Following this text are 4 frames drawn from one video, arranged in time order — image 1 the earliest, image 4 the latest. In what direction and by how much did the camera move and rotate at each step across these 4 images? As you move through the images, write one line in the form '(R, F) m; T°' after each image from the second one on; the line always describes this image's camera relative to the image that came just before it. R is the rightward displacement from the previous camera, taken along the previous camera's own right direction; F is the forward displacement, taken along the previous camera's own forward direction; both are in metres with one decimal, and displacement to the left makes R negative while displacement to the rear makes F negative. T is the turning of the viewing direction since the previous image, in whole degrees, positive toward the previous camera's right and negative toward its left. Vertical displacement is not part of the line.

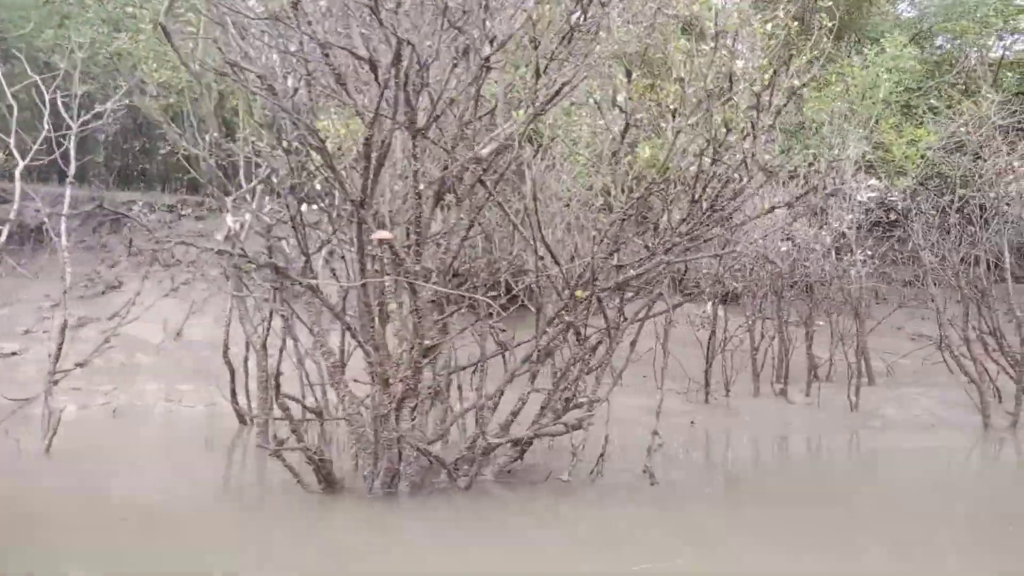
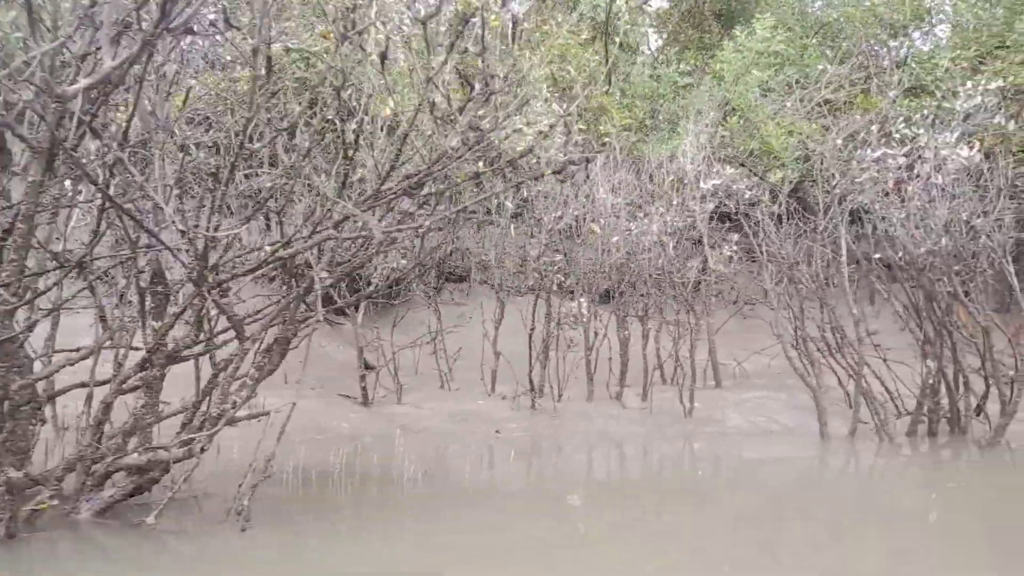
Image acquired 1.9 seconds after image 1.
(+1.6, +0.9) m; +4°
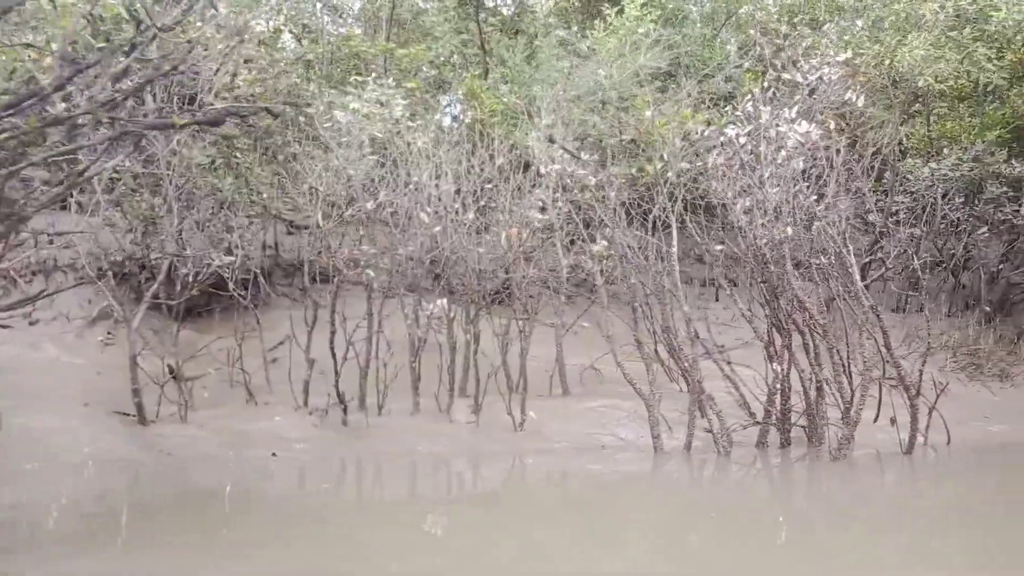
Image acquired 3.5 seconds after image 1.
(+1.4, +0.9) m; +3°
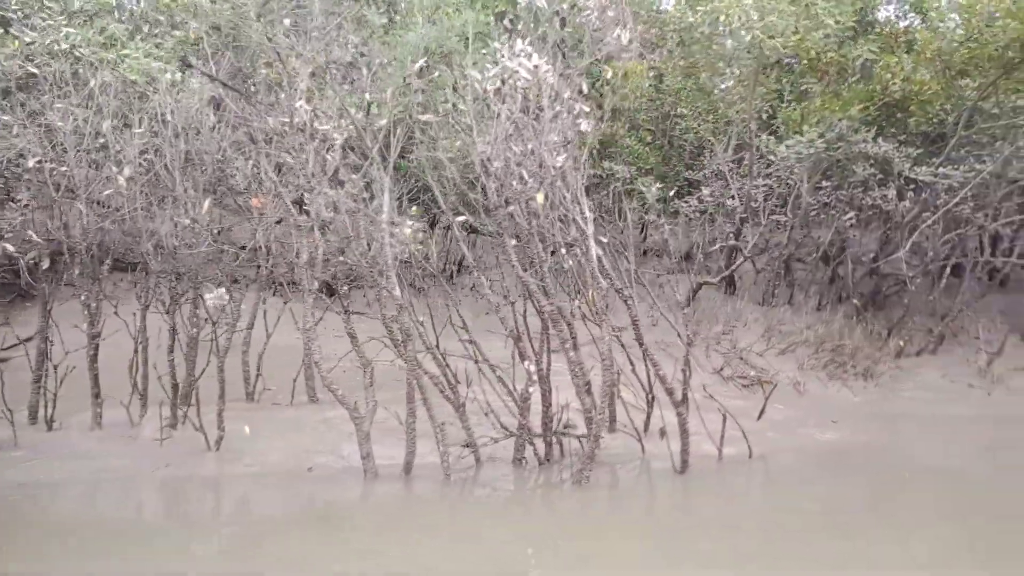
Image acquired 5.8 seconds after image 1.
(+1.9, +1.3) m; +4°
